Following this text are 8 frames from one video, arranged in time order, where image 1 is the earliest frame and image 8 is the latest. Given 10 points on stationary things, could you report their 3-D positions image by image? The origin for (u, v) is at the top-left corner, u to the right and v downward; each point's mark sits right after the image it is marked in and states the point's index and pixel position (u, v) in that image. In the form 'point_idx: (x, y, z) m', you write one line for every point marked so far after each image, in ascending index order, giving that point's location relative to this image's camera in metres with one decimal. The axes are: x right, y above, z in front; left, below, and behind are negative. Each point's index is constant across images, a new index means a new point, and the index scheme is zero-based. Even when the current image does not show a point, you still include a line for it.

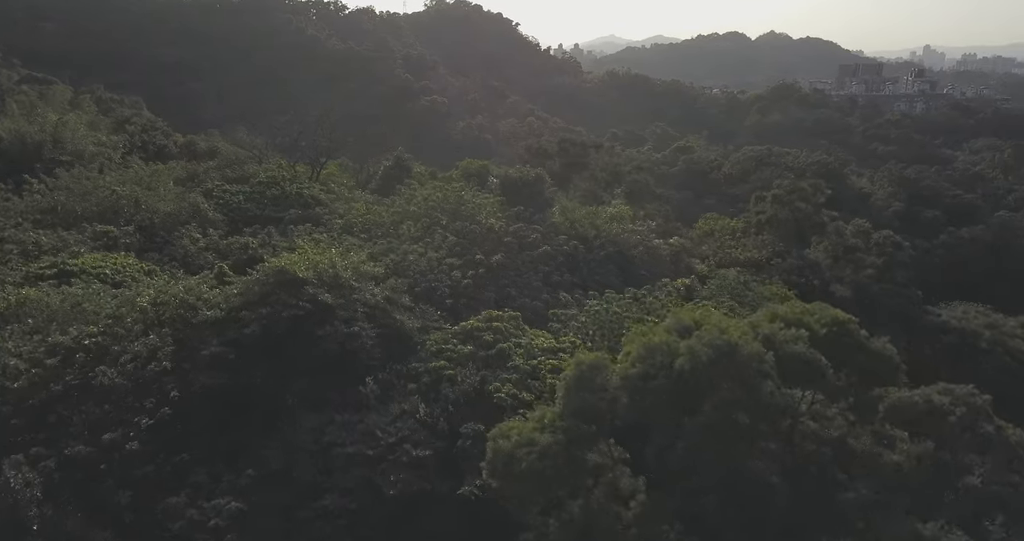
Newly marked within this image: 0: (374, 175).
0: (-3.5, +2.3, +18.4) m
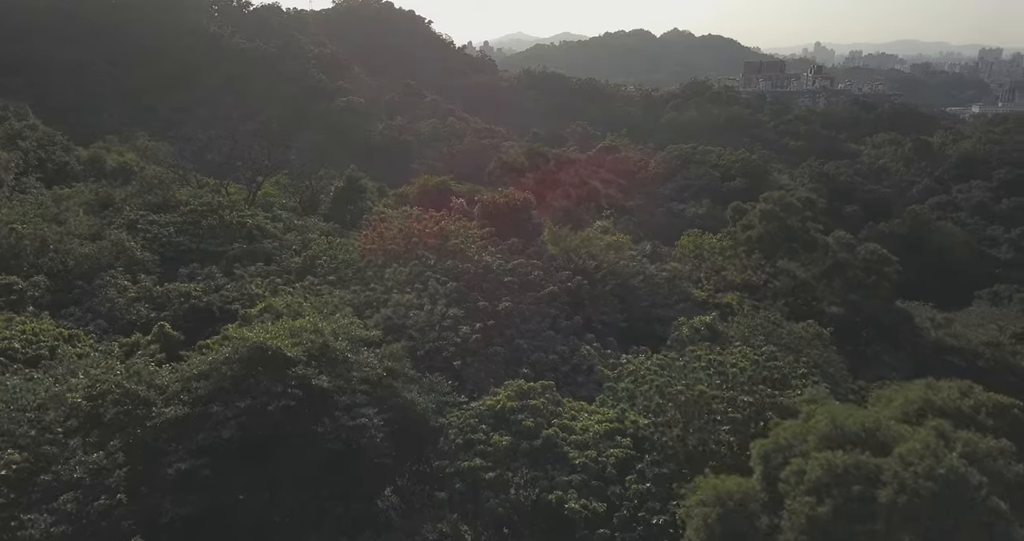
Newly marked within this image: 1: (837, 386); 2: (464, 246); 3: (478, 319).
0: (-4.4, +1.6, +16.5) m
1: (+3.7, -1.3, +8.5) m
2: (-0.6, +0.3, +10.2) m
3: (-0.4, -0.6, +8.8) m
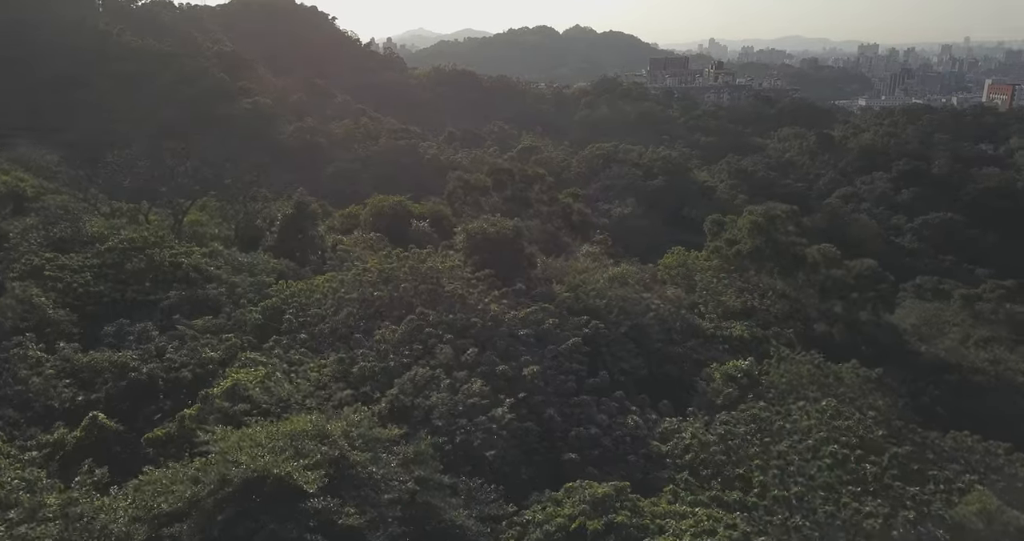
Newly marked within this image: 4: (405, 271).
0: (-5.0, +0.9, +14.4) m
1: (+4.0, -1.8, +7.5) m
2: (-0.5, -0.3, +8.7) m
3: (-0.1, -1.2, +7.3) m
4: (-1.3, 0.0, +9.3) m
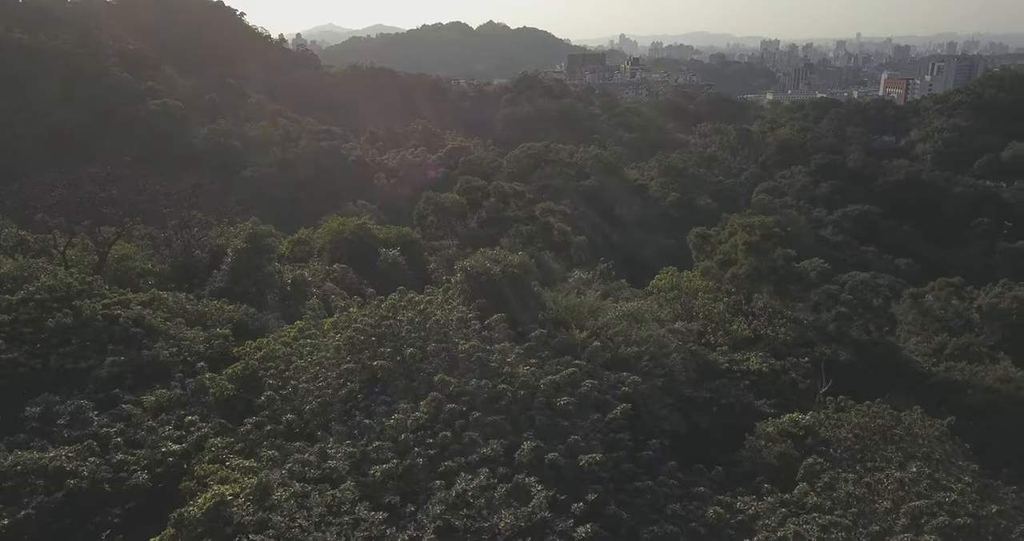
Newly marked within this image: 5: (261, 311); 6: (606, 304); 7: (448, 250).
0: (-5.4, +0.2, +12.5) m
1: (+4.4, -2.1, +6.6) m
2: (-0.3, -0.8, +7.2) m
3: (+0.4, -1.7, +5.9) m
4: (-1.1, -0.6, +7.8) m
5: (-3.4, -0.5, +10.2) m
6: (+1.3, -0.5, +9.9) m
7: (-1.1, +0.3, +12.7) m
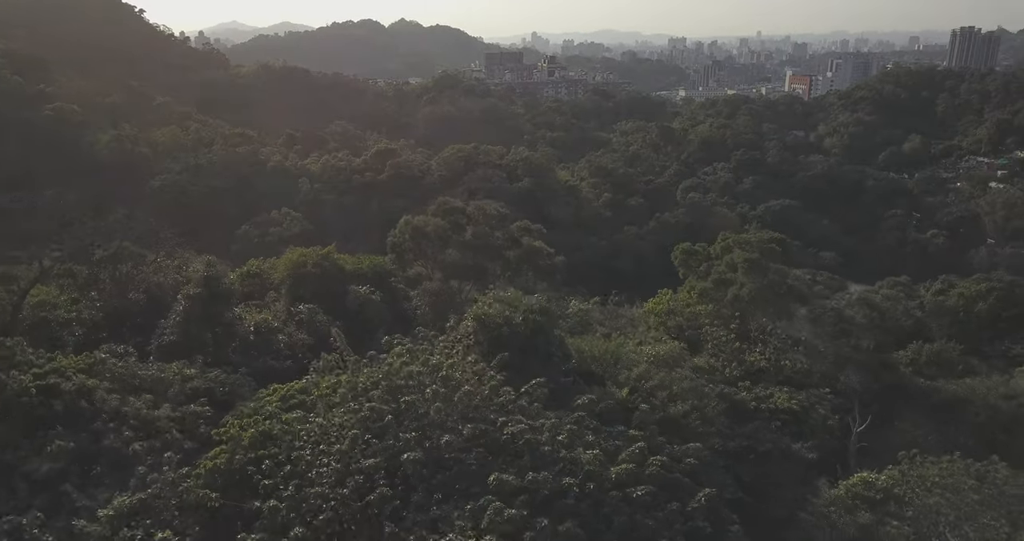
0: (-5.5, -0.4, +10.7) m
1: (+4.9, -2.5, +5.8) m
2: (+0.2, -1.3, +6.0) m
3: (+1.0, -2.2, +4.7) m
4: (-0.7, -1.1, +6.4) m
5: (-3.3, -1.1, +8.6) m
6: (+1.4, -0.9, +8.8) m
7: (-1.3, -0.2, +11.3) m
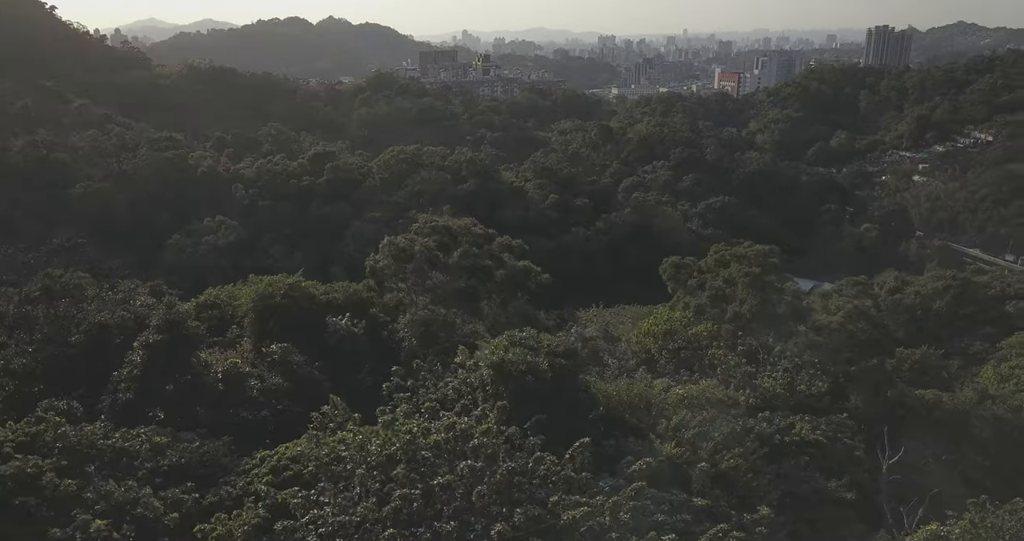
0: (-5.5, -0.9, +9.3) m
1: (+5.3, -2.7, +5.3) m
2: (+0.5, -1.7, +5.1) m
3: (+1.5, -2.5, +3.9) m
4: (-0.4, -1.5, +5.4) m
5: (-3.1, -1.6, +7.4) m
6: (+1.5, -1.2, +8.0) m
7: (-1.3, -0.6, +10.2) m
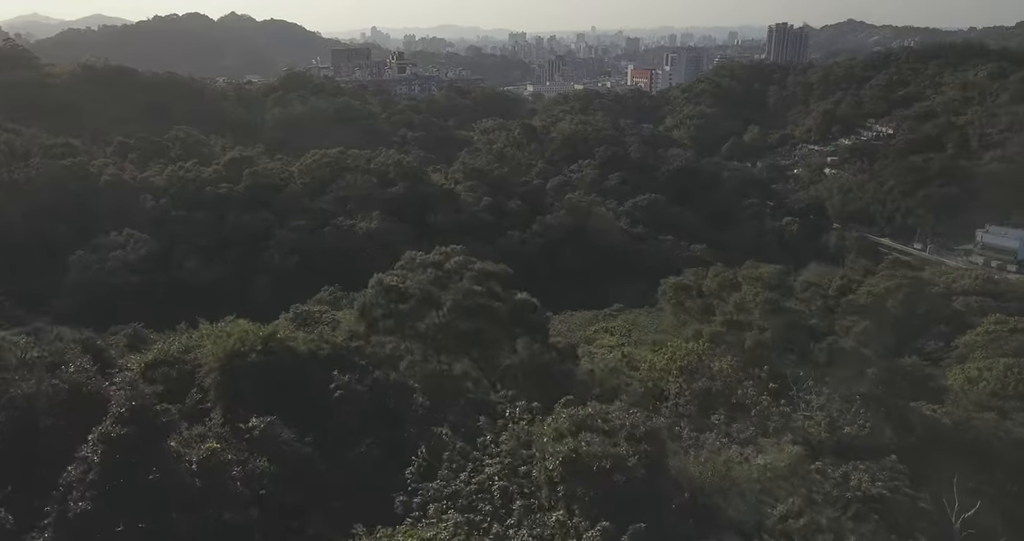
0: (-5.2, -1.6, +7.3) m
1: (+6.1, -3.1, +4.6) m
2: (+1.3, -2.2, +3.9) m
3: (+2.4, -3.0, +2.8) m
4: (+0.3, -2.0, +4.1) m
5: (-2.5, -2.2, +5.7) m
6: (+2.0, -1.7, +6.9) m
7: (-1.1, -1.2, +8.8) m
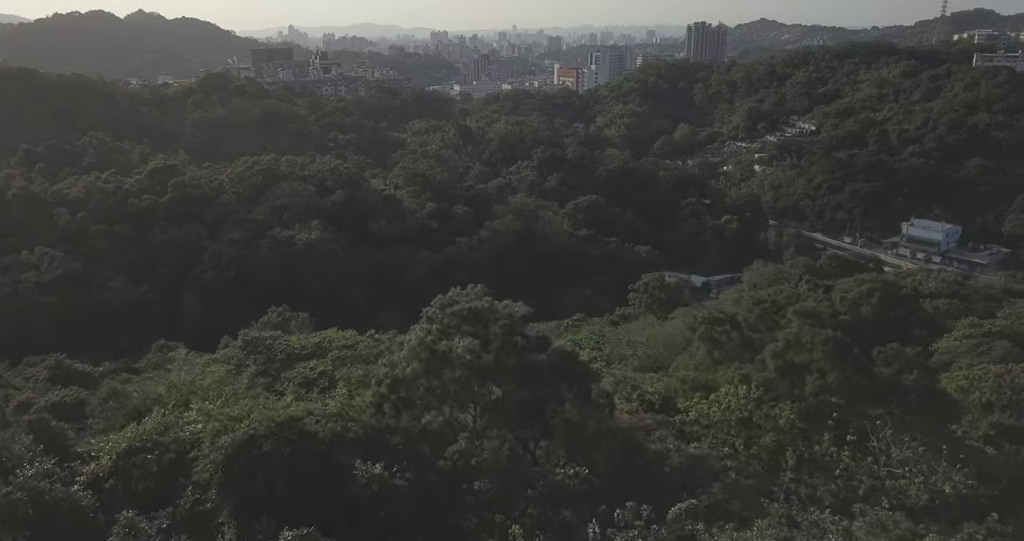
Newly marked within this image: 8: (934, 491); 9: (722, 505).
0: (-4.3, -2.3, +5.5) m
1: (+7.2, -3.4, +3.8) m
2: (+2.5, -2.7, +2.6) m
3: (+3.7, -3.5, +1.6) m
4: (+1.5, -2.5, +2.8) m
5: (-1.5, -2.8, +4.1) m
6: (+2.9, -2.2, +5.7) m
7: (-0.4, -1.8, +7.3) m
8: (+4.7, -2.5, +8.3) m
9: (+2.3, -2.1, +7.1) m
